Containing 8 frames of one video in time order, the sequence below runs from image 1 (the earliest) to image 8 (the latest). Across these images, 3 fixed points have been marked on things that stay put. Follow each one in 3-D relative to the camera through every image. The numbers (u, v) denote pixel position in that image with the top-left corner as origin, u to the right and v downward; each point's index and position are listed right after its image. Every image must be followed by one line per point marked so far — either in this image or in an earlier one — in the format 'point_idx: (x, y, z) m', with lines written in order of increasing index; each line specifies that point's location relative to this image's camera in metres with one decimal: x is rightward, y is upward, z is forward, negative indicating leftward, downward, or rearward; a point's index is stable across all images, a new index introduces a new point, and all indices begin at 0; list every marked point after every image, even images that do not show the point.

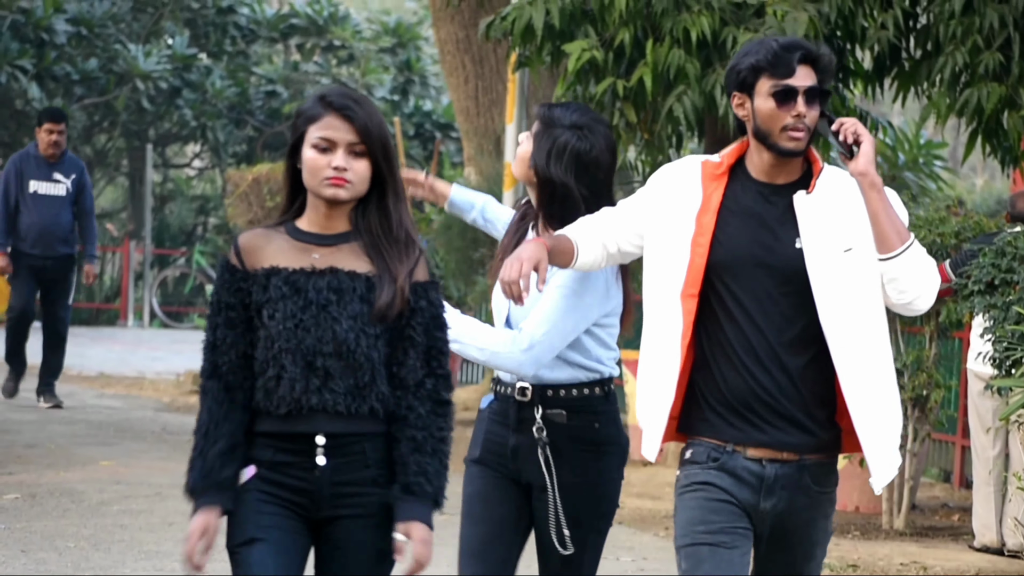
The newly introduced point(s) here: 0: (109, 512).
0: (-1.9, -1.1, +6.9) m
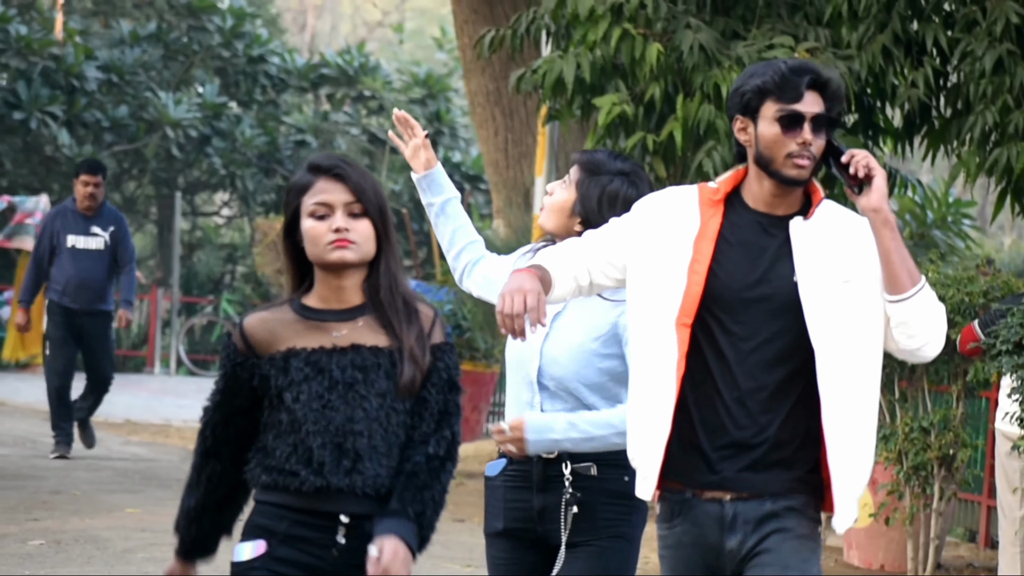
0: (-1.8, -1.3, +6.9) m
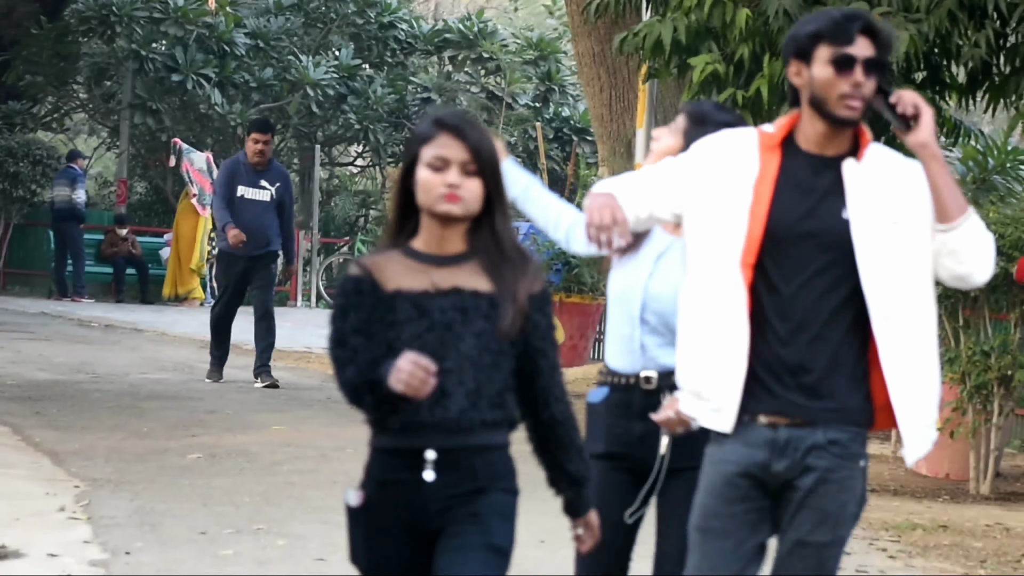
0: (-1.2, -1.0, +7.8) m
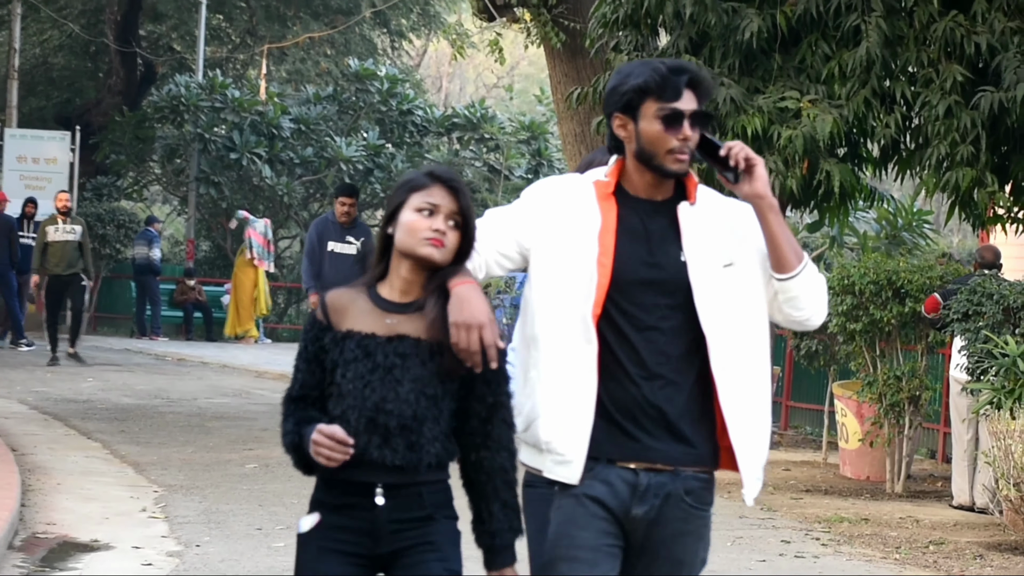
0: (-1.2, -1.2, +9.4) m
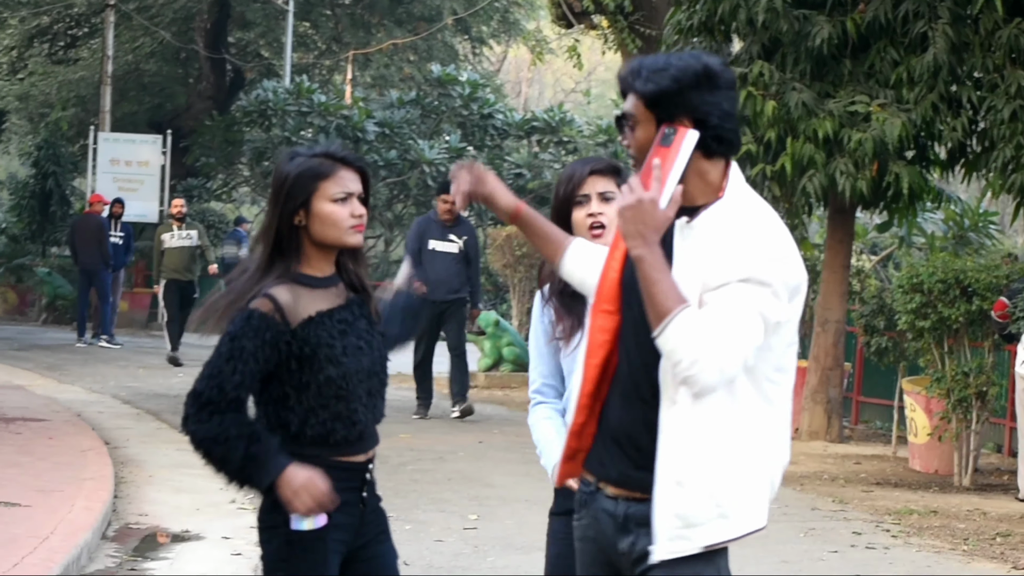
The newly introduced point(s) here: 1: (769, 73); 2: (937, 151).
0: (-0.7, -1.2, +9.7) m
1: (+1.7, +1.5, +9.8) m
2: (+2.9, +0.9, +10.0) m
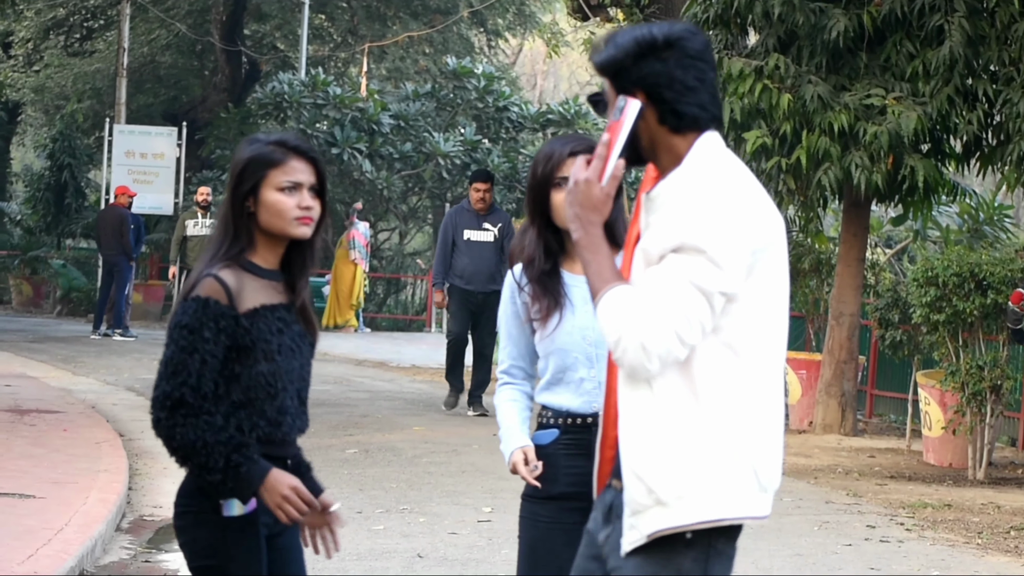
0: (-0.6, -1.2, +9.7) m
1: (+1.8, +1.5, +9.8) m
2: (+3.0, +1.0, +10.0) m
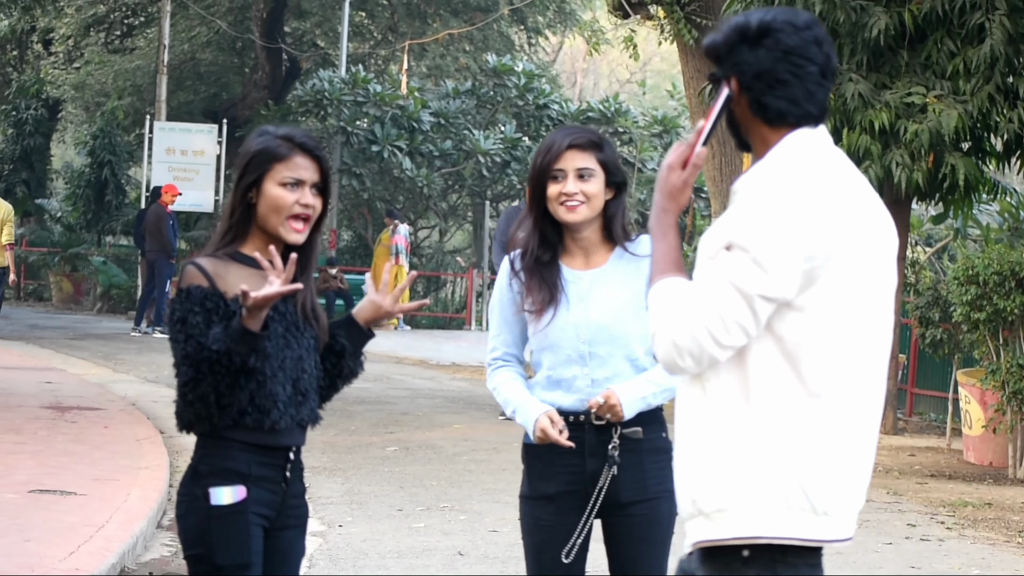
0: (-0.3, -1.2, +9.7) m
1: (+2.1, +1.5, +9.7) m
2: (+3.3, +1.0, +10.0) m
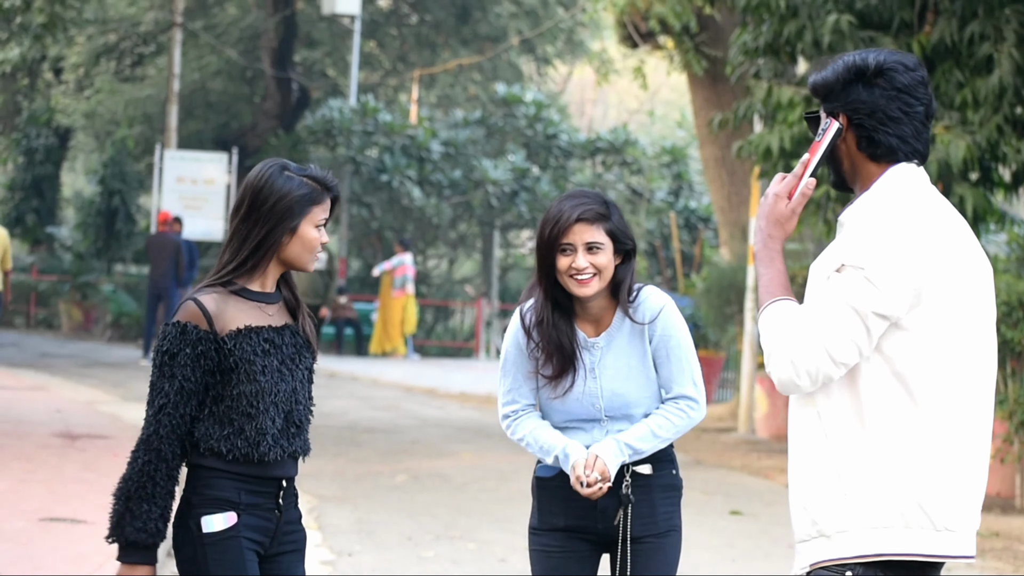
0: (-0.3, -1.4, +9.8) m
1: (+2.2, +1.3, +9.8) m
2: (+3.4, +0.8, +10.0) m
